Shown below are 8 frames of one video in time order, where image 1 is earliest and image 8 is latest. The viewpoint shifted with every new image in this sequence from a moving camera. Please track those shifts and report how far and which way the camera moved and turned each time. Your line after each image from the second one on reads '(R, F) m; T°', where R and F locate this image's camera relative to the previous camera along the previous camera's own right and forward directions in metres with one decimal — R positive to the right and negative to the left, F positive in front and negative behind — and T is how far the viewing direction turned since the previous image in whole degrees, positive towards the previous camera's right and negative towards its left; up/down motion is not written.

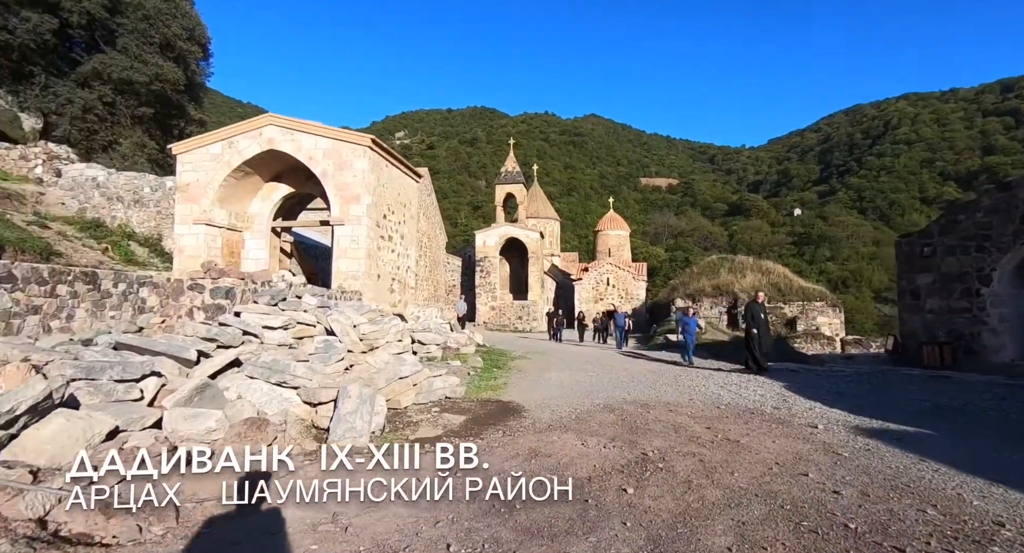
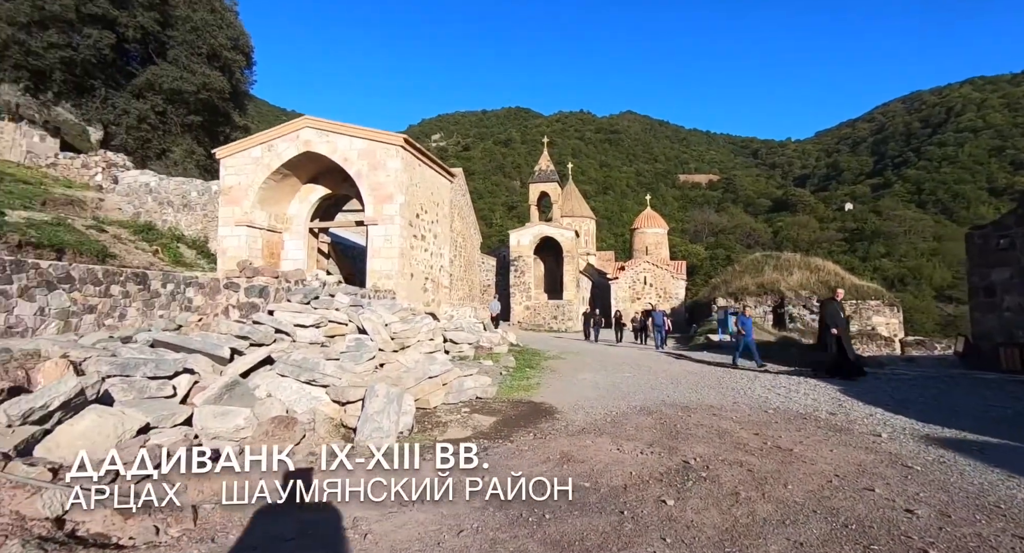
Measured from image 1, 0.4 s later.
(0.0, +0.2) m; -4°
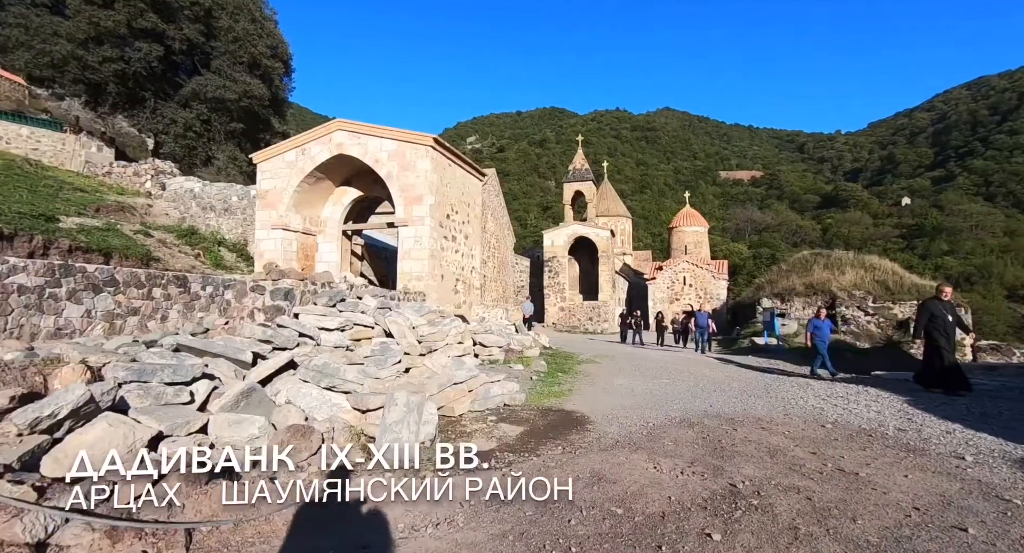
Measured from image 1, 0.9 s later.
(+0.1, +0.3) m; -4°
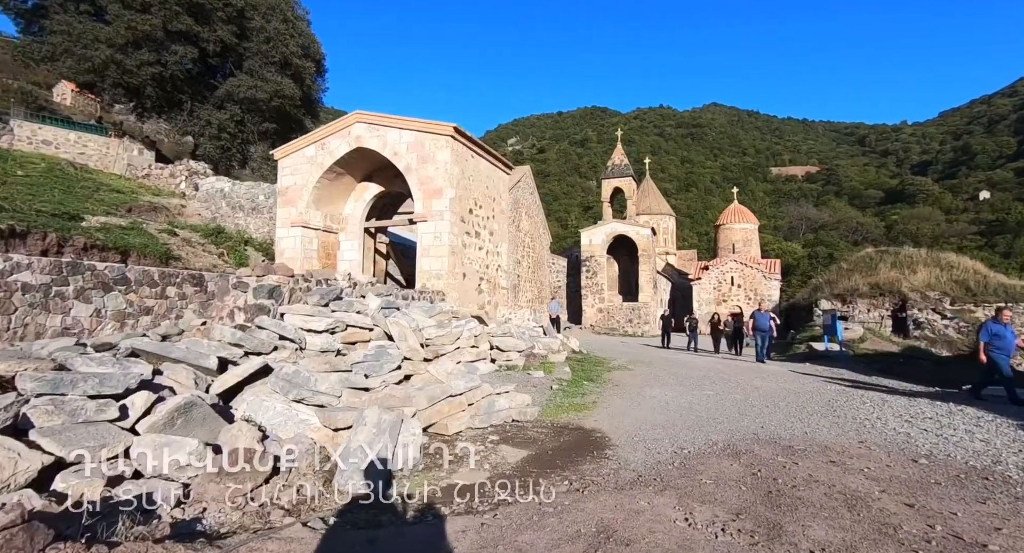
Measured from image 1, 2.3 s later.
(+0.3, +0.8) m; -5°
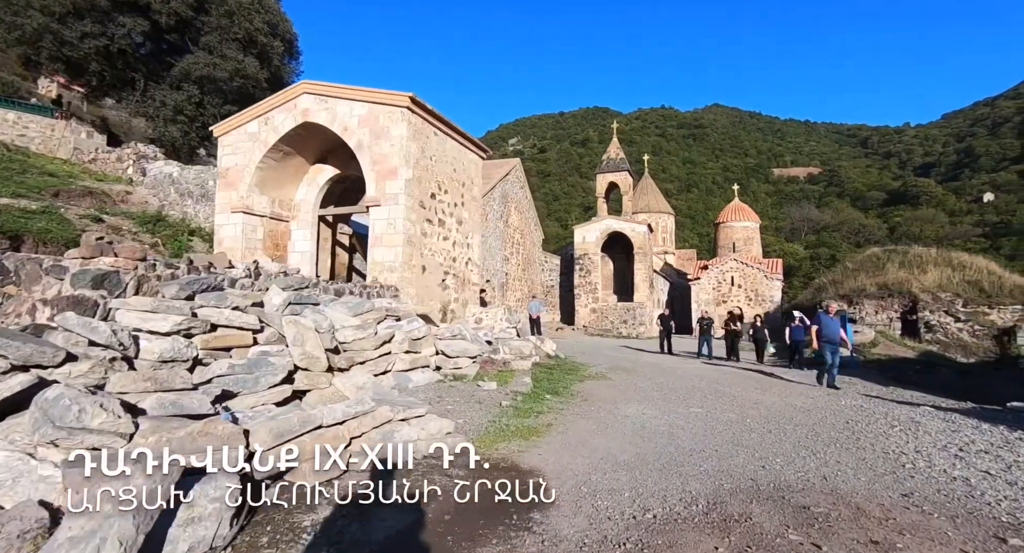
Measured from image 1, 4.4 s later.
(+0.6, +1.3) m; 0°
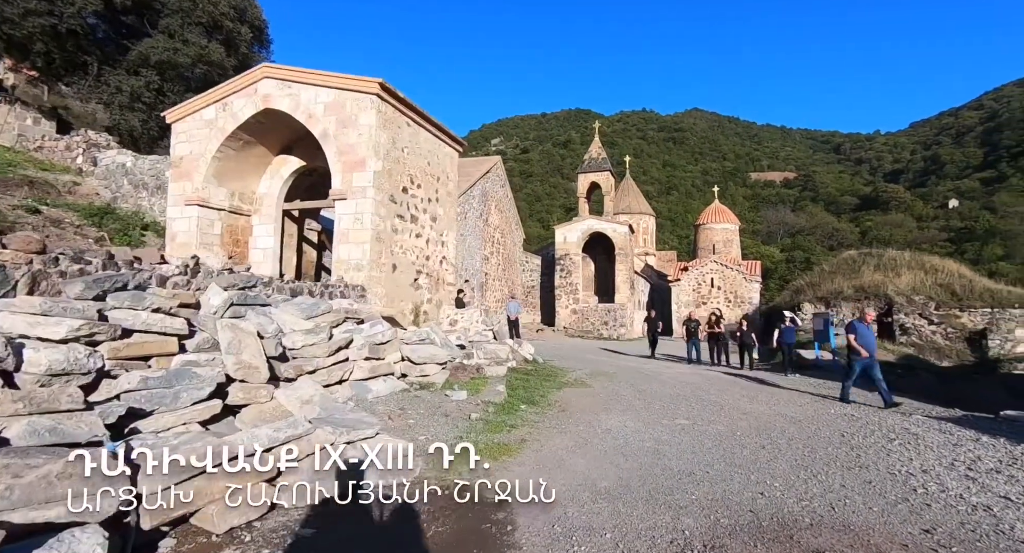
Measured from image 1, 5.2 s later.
(+0.1, +0.5) m; +2°
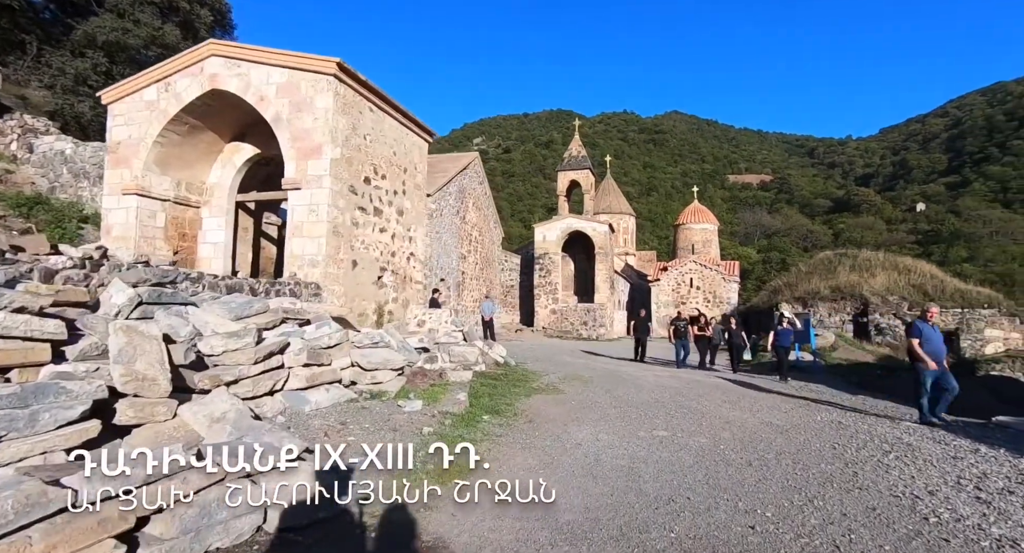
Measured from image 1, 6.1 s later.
(+0.2, +0.6) m; +2°
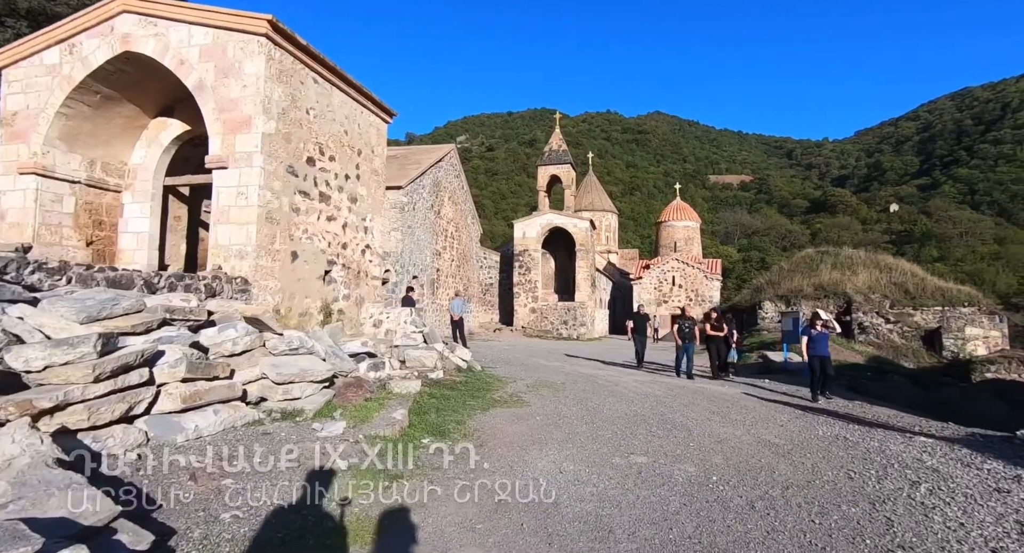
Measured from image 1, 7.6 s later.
(+0.3, +1.0) m; +2°
